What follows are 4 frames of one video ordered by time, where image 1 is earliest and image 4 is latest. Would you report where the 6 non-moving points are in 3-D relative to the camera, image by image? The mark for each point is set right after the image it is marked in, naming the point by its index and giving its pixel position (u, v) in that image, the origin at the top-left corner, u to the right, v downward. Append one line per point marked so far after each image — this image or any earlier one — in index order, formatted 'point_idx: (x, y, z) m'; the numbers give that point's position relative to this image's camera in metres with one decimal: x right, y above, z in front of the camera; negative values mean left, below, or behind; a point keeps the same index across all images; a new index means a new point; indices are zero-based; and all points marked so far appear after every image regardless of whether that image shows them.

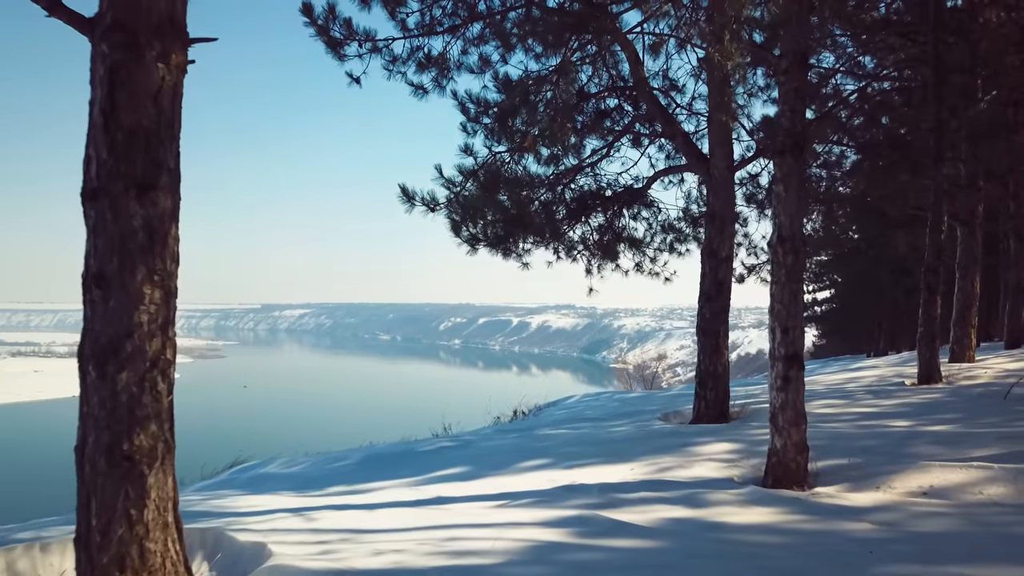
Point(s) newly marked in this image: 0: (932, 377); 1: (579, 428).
0: (+5.5, -1.2, +8.5) m
1: (+0.7, -1.4, +6.6) m
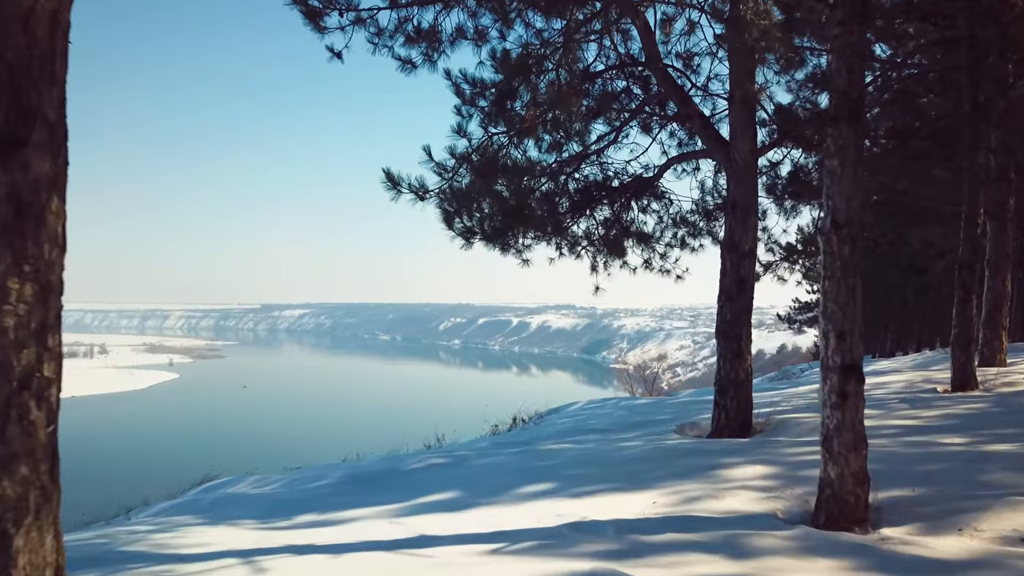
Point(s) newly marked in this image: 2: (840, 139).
0: (+5.5, -1.2, +7.8) m
1: (+0.7, -1.4, +5.9) m
2: (+1.7, +0.8, +3.2) m
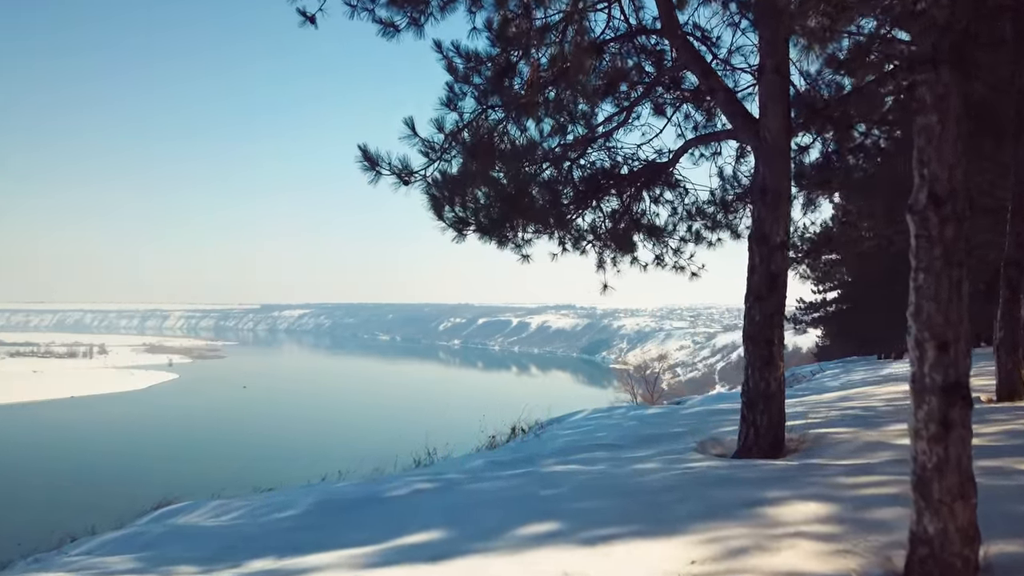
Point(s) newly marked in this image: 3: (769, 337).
0: (+5.5, -1.1, +7.1) m
1: (+0.7, -1.4, +5.2) m
2: (+1.6, +0.8, +2.5) m
3: (+2.1, -0.4, +5.2) m
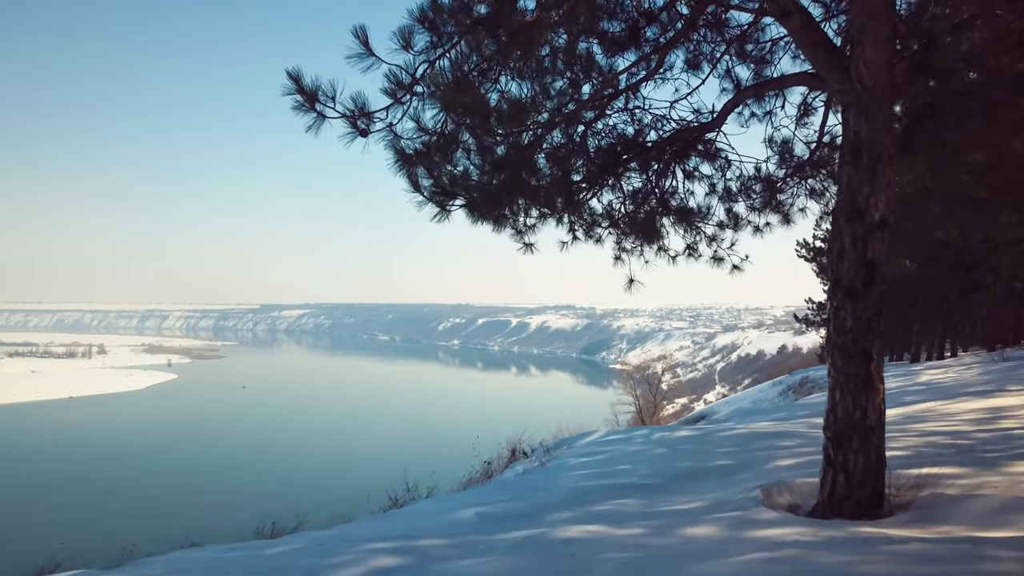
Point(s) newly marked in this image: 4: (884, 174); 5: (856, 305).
0: (+5.5, -1.1, +5.6) m
1: (+0.7, -1.4, +3.7) m
2: (+1.6, +0.8, +1.0) m
3: (+2.1, -0.4, +3.8) m
4: (+2.2, +0.7, +3.8) m
5: (+2.0, -0.1, +3.8) m
